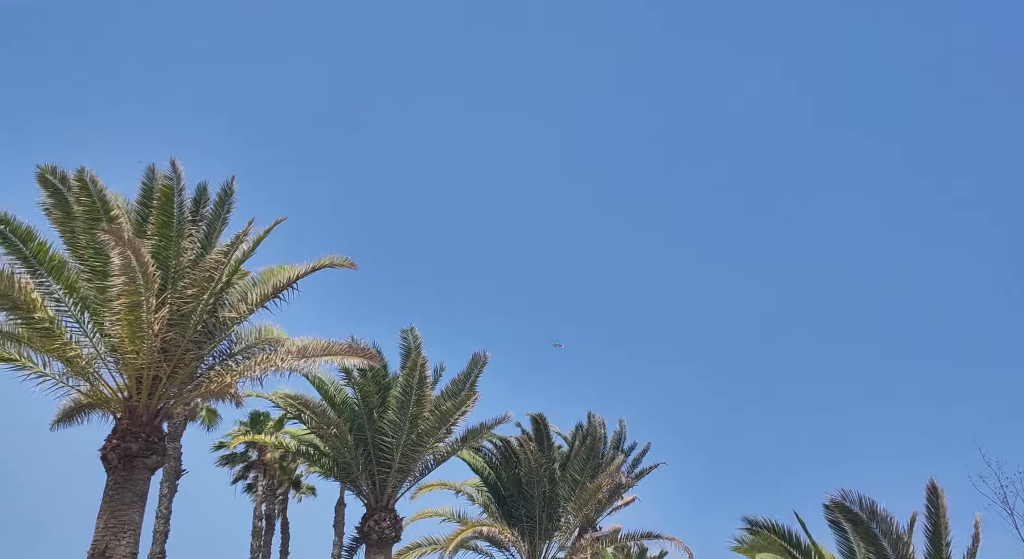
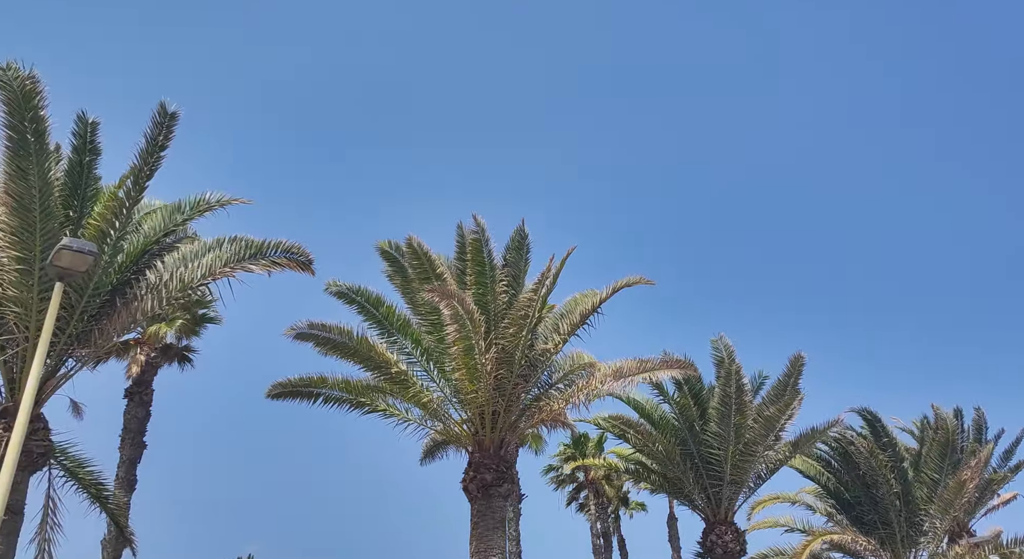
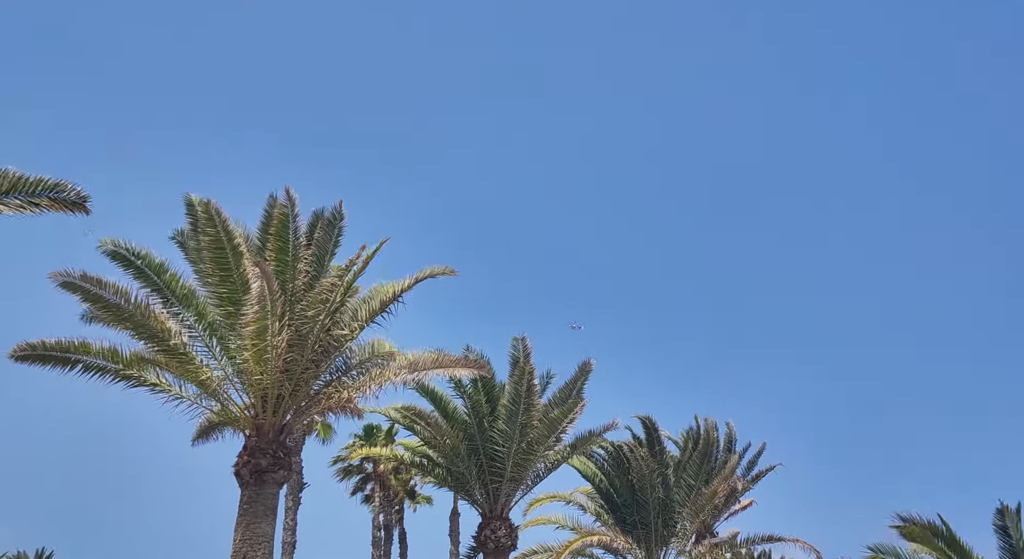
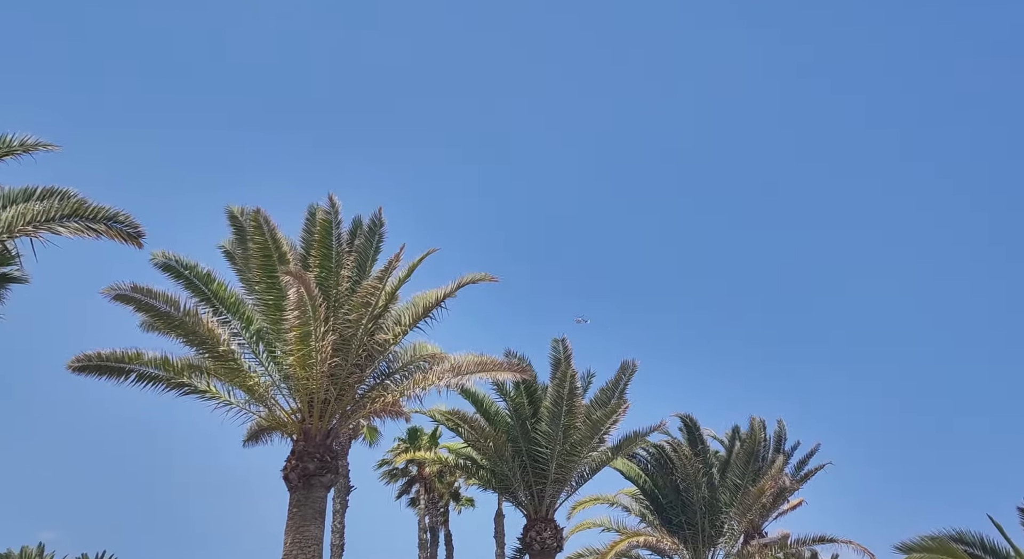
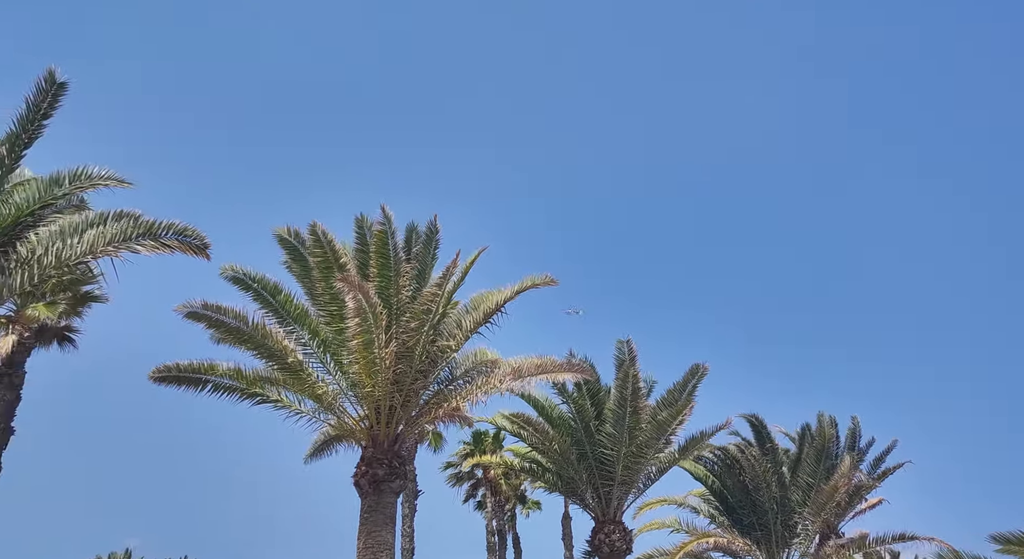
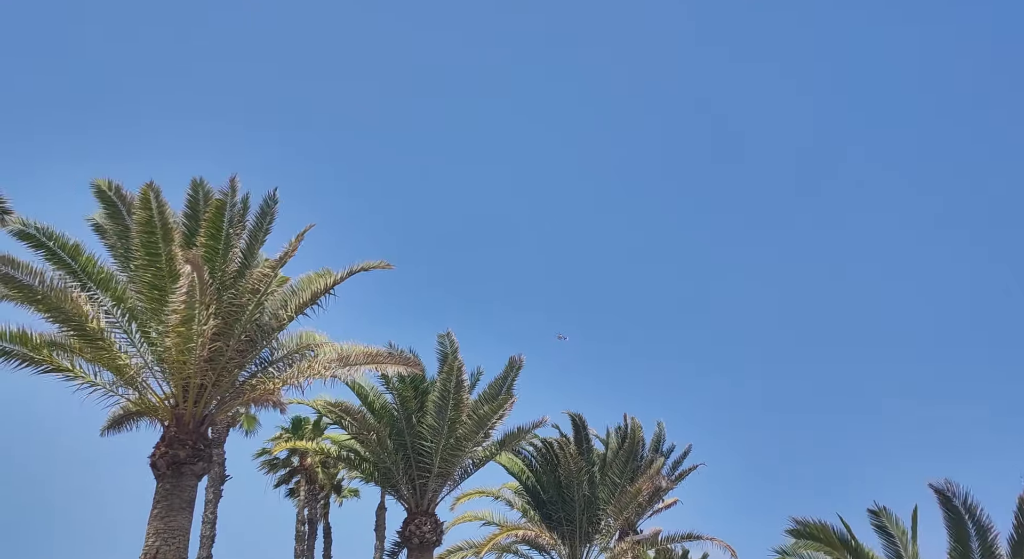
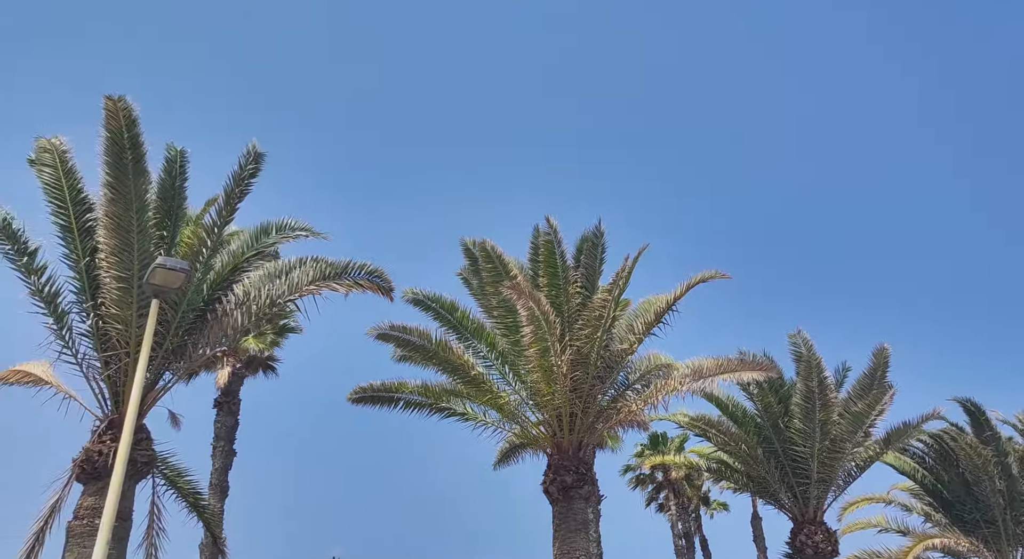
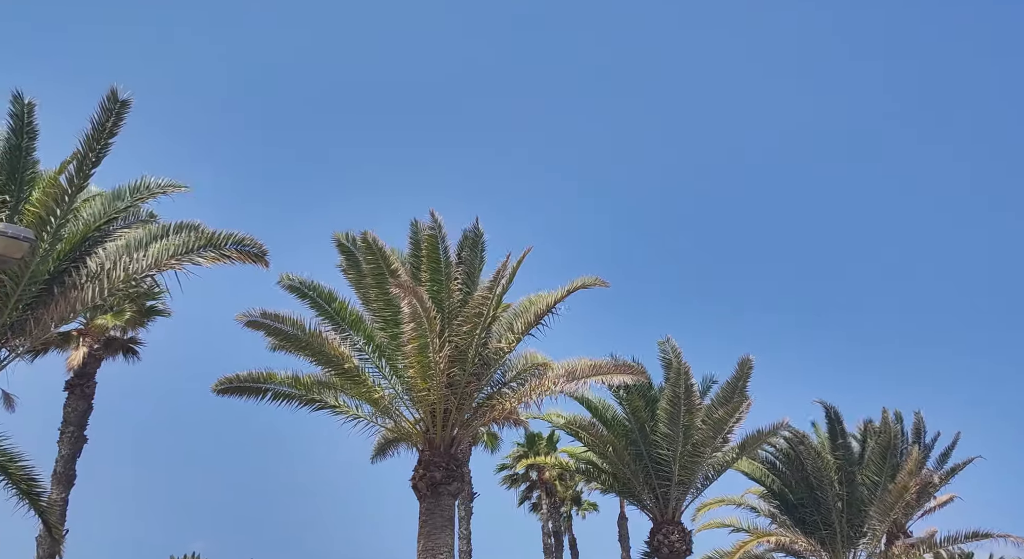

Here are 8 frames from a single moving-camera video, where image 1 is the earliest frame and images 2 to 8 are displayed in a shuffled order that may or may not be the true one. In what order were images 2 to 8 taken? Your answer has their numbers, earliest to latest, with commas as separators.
6, 3, 4, 5, 8, 2, 7
